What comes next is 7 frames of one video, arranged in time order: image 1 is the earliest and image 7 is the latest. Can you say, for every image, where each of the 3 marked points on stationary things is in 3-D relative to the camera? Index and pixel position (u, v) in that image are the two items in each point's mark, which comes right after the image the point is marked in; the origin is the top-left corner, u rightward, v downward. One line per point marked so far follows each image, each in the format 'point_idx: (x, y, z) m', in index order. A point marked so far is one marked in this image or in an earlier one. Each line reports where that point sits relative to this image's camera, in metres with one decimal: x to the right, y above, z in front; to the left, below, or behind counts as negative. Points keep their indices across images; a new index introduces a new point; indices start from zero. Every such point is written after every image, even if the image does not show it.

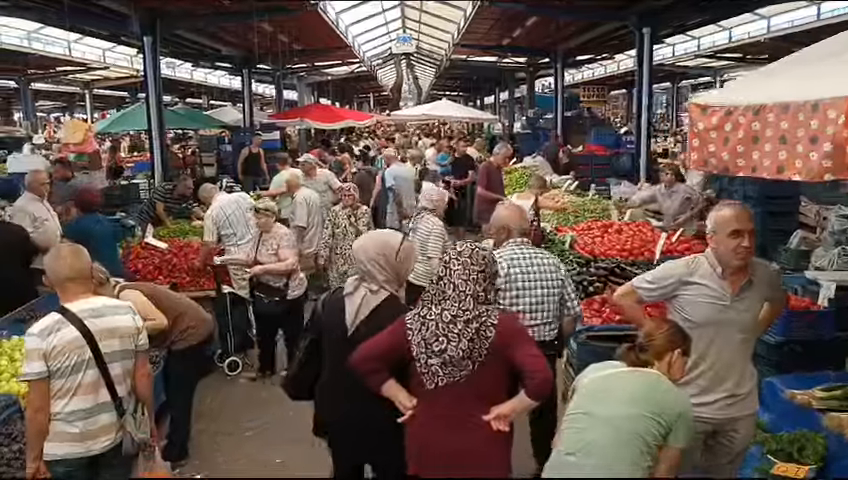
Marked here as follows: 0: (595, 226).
0: (+1.7, +0.1, +7.2) m
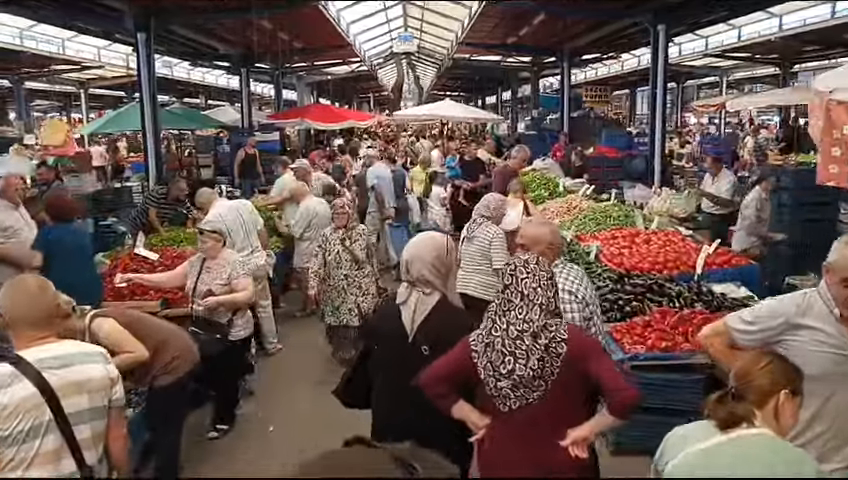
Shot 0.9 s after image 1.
0: (+1.8, 0.0, +6.7) m
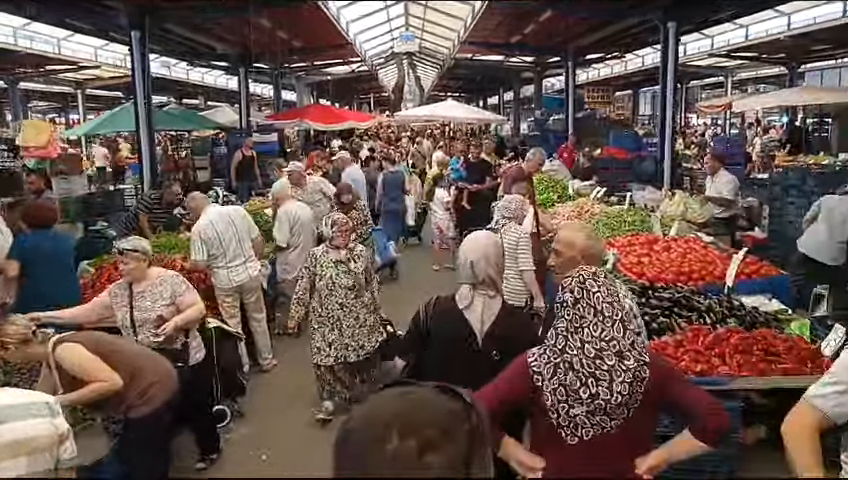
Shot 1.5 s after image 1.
0: (+1.8, 0.0, +6.3) m
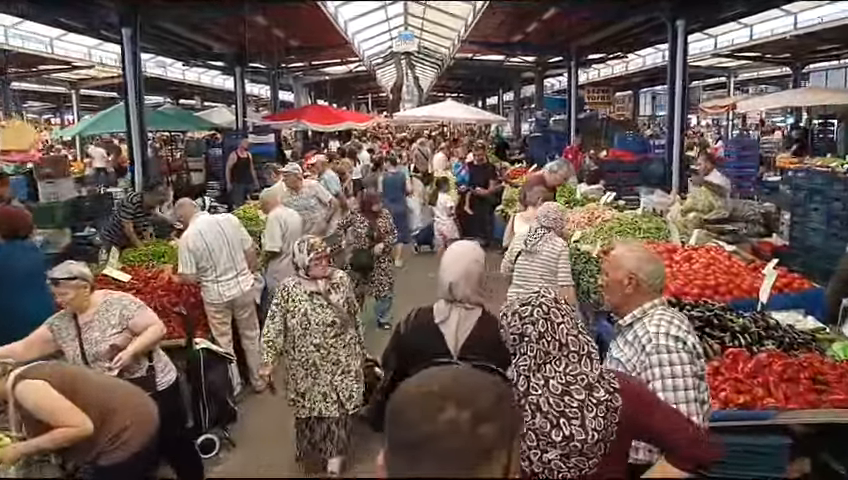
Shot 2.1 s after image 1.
0: (+1.9, -0.1, +5.9) m
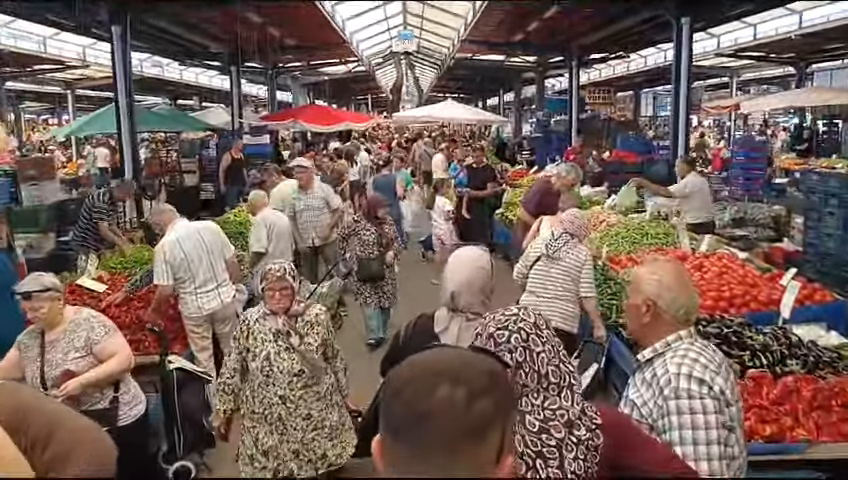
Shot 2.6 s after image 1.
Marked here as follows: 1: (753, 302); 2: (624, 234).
0: (+1.8, -0.1, +5.6) m
1: (+2.1, -0.4, +4.5) m
2: (+1.8, +0.1, +6.5) m
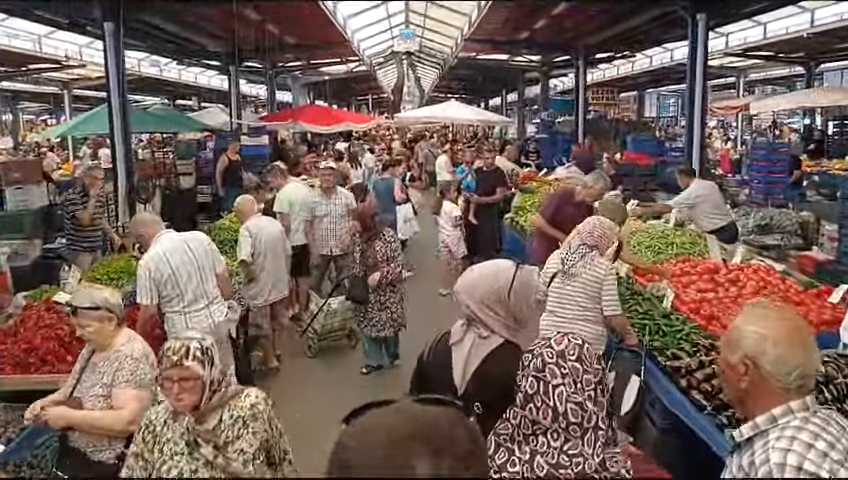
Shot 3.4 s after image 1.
0: (+1.9, -0.2, +5.2) m
1: (+2.1, -0.5, +4.0) m
2: (+1.9, 0.0, +6.0) m
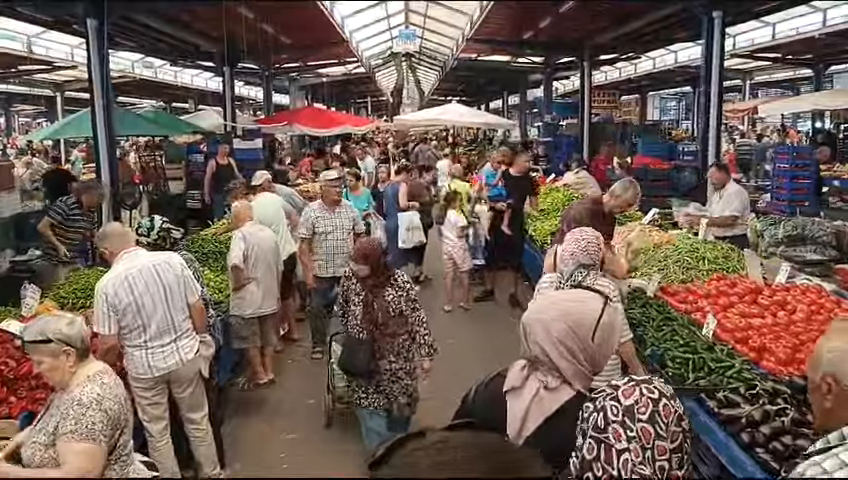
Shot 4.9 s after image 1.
0: (+1.9, -0.3, +4.6) m
1: (+2.2, -0.6, +3.4) m
2: (+1.9, -0.1, +5.4) m
